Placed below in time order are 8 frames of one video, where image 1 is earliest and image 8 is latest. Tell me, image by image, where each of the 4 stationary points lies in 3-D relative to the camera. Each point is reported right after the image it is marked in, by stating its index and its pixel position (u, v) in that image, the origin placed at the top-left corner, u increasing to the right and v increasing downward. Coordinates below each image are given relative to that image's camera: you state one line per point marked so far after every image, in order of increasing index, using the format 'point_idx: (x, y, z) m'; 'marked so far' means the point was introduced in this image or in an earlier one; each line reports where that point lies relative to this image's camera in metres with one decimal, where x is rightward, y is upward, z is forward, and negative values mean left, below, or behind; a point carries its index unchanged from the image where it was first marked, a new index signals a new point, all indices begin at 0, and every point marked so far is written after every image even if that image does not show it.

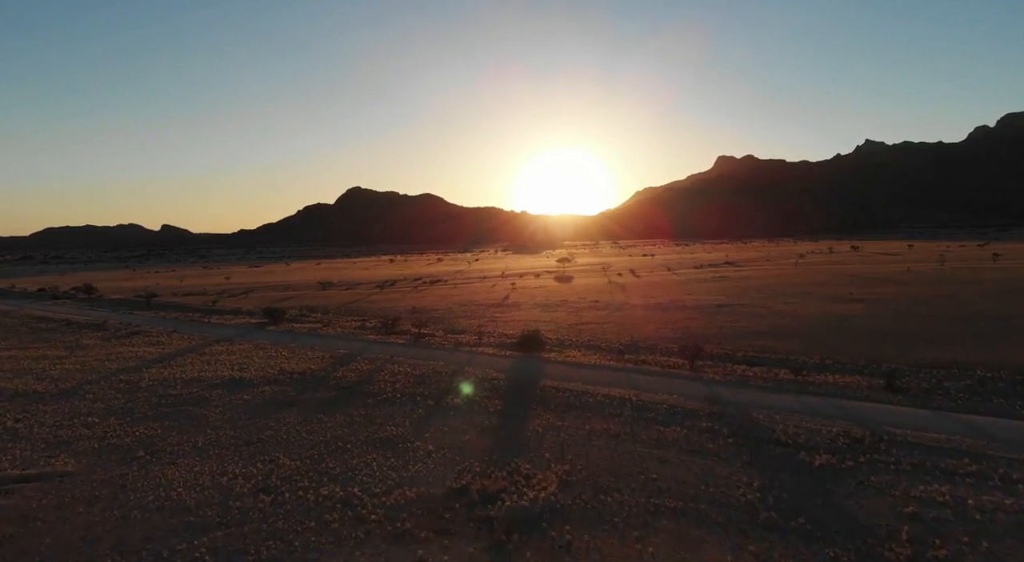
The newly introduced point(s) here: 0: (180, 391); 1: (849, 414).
0: (-11.6, -3.9, +19.2) m
1: (+9.4, -3.7, +15.3) m
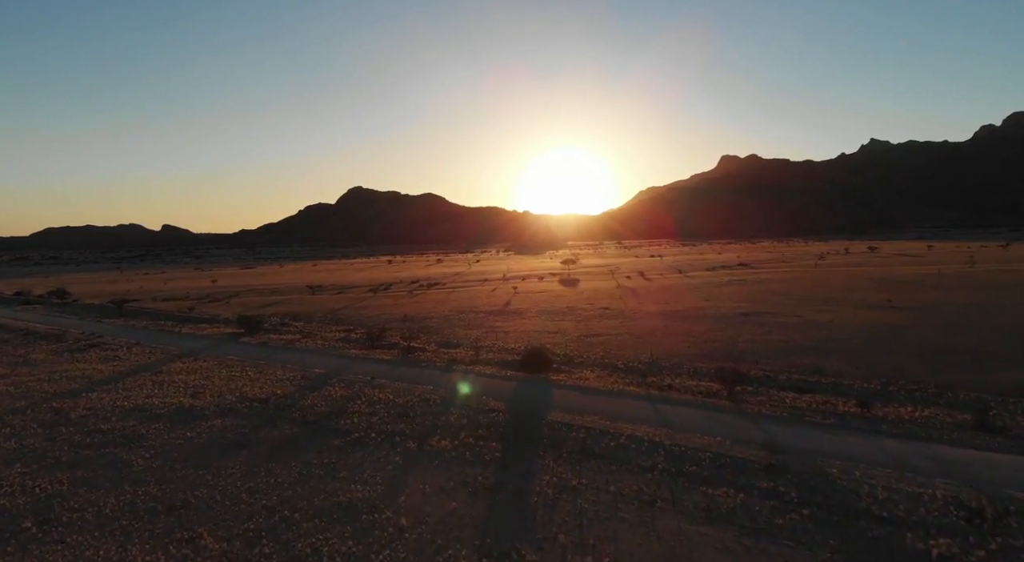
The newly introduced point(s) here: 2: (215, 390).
0: (-11.6, -4.3, +15.9) m
1: (+9.5, -4.0, +11.9) m
2: (-10.5, -3.9, +19.3) m
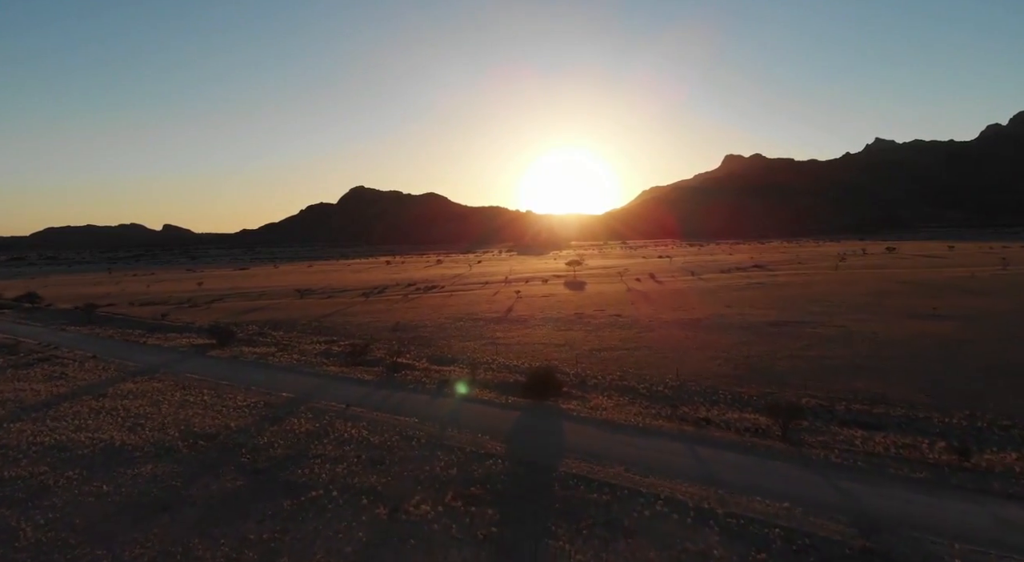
0: (-11.5, -4.5, +12.7) m
1: (+9.5, -4.3, +8.6) m
2: (-10.4, -4.1, +16.1) m
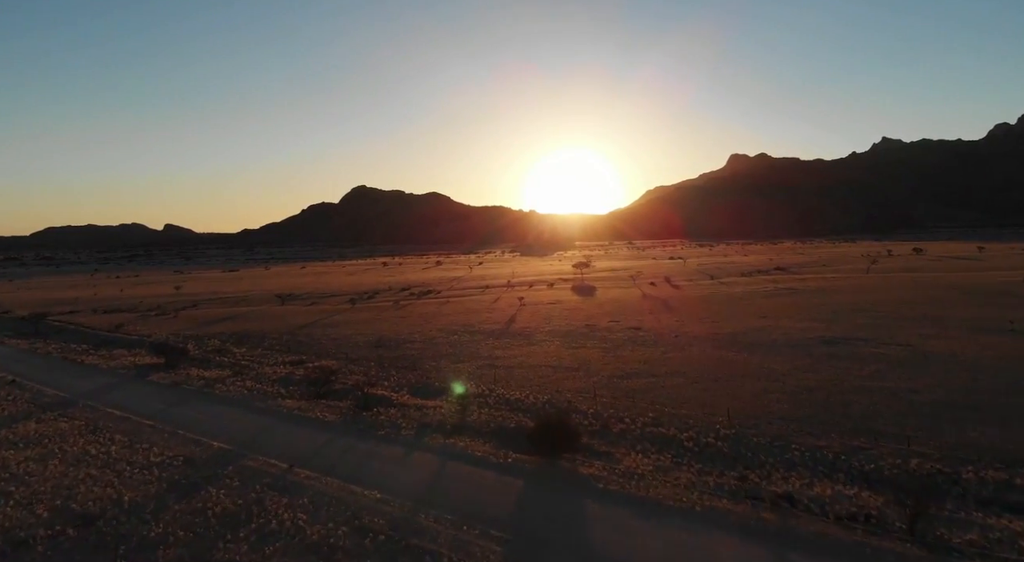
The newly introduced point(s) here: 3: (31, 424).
0: (-11.5, -4.9, +8.5) m
1: (+9.5, -4.7, +4.3) m
2: (-10.4, -4.5, +11.9) m
3: (-14.2, -4.2, +16.2) m
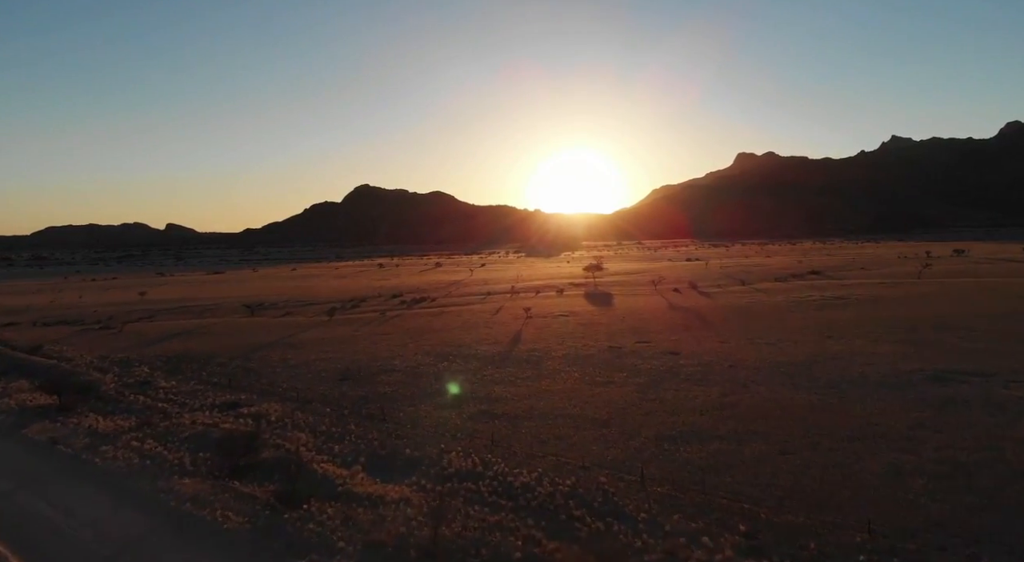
0: (-11.5, -5.4, +3.0) m
1: (+9.5, -5.2, -1.4) m
2: (-10.3, -5.0, +6.4) m
3: (-14.1, -4.7, +10.7) m
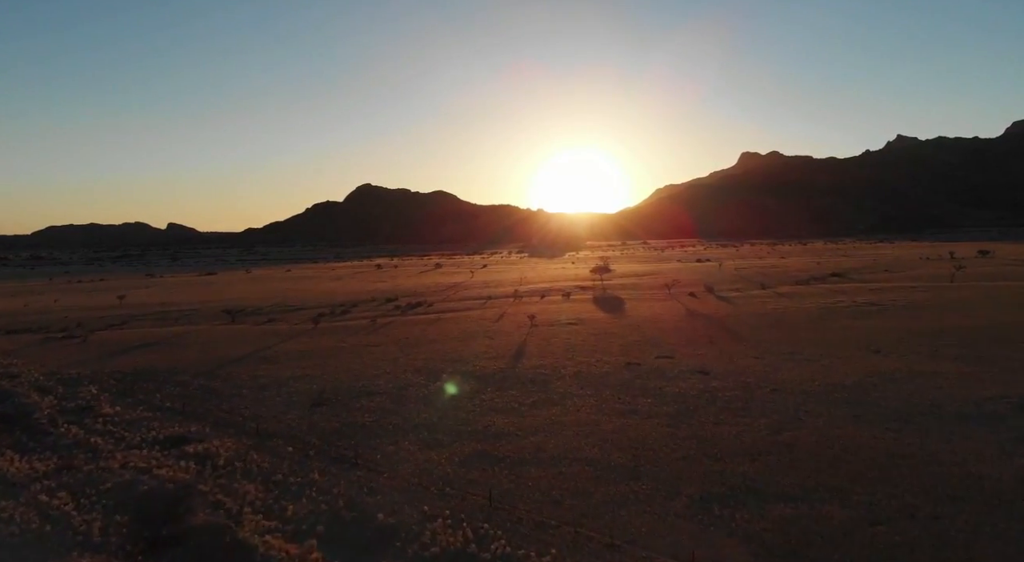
0: (-11.5, -5.7, +0.2) m
1: (+9.5, -5.5, -4.4) m
2: (-10.3, -5.2, +3.5) m
3: (-14.0, -4.9, +7.9) m
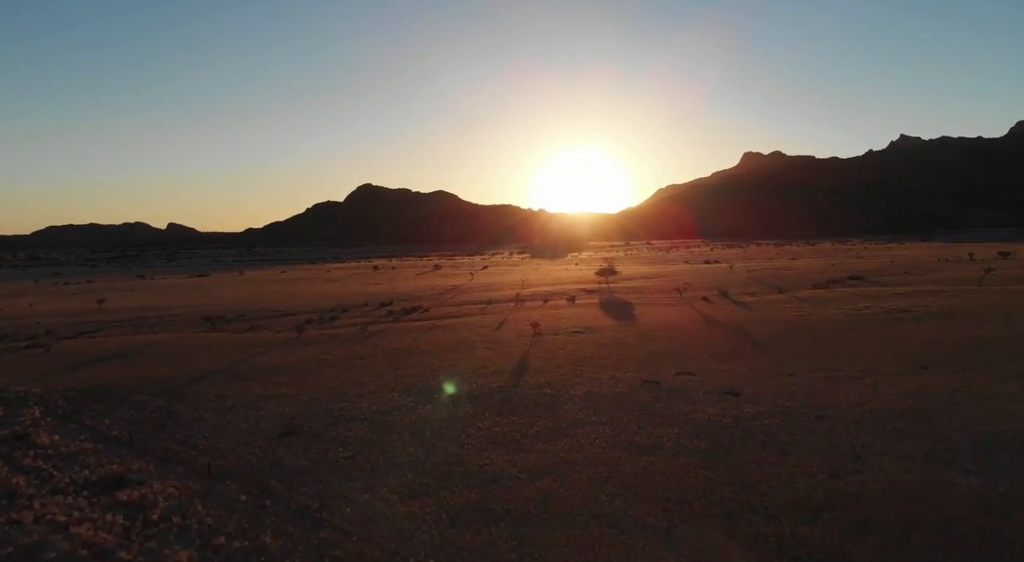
0: (-11.5, -5.9, -2.2) m
1: (+9.4, -5.7, -6.7) m
2: (-10.3, -5.5, +1.2) m
3: (-14.0, -5.1, +5.6) m
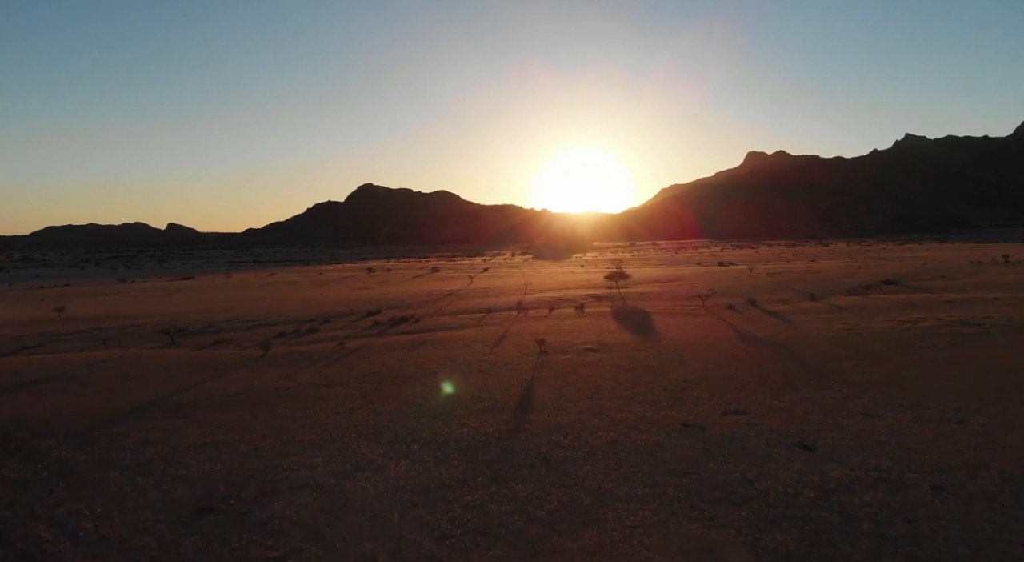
0: (-11.5, -6.2, -6.0) m
1: (+9.4, -6.1, -10.6) m
2: (-10.3, -5.8, -2.6) m
3: (-14.0, -5.5, +1.8) m
